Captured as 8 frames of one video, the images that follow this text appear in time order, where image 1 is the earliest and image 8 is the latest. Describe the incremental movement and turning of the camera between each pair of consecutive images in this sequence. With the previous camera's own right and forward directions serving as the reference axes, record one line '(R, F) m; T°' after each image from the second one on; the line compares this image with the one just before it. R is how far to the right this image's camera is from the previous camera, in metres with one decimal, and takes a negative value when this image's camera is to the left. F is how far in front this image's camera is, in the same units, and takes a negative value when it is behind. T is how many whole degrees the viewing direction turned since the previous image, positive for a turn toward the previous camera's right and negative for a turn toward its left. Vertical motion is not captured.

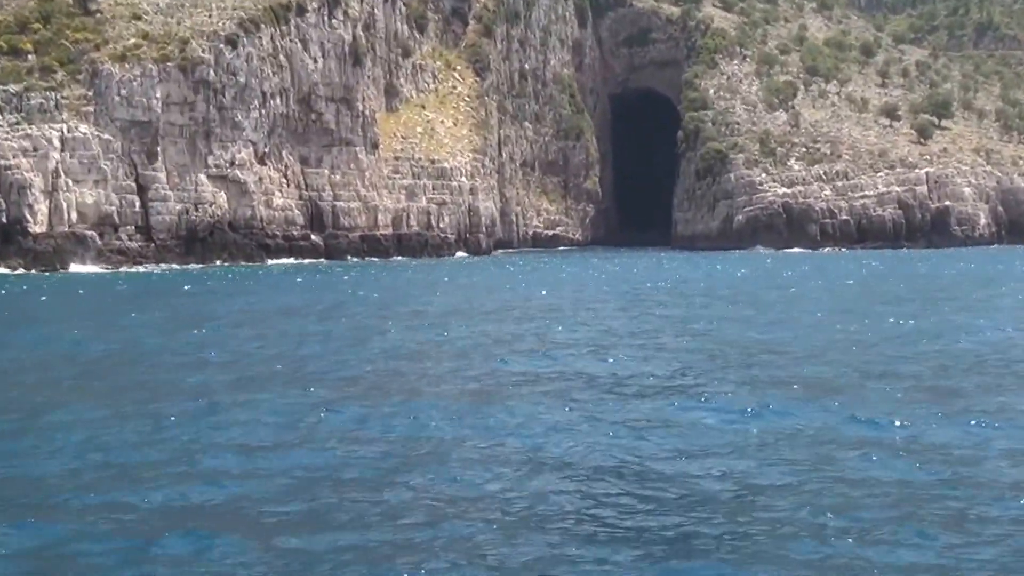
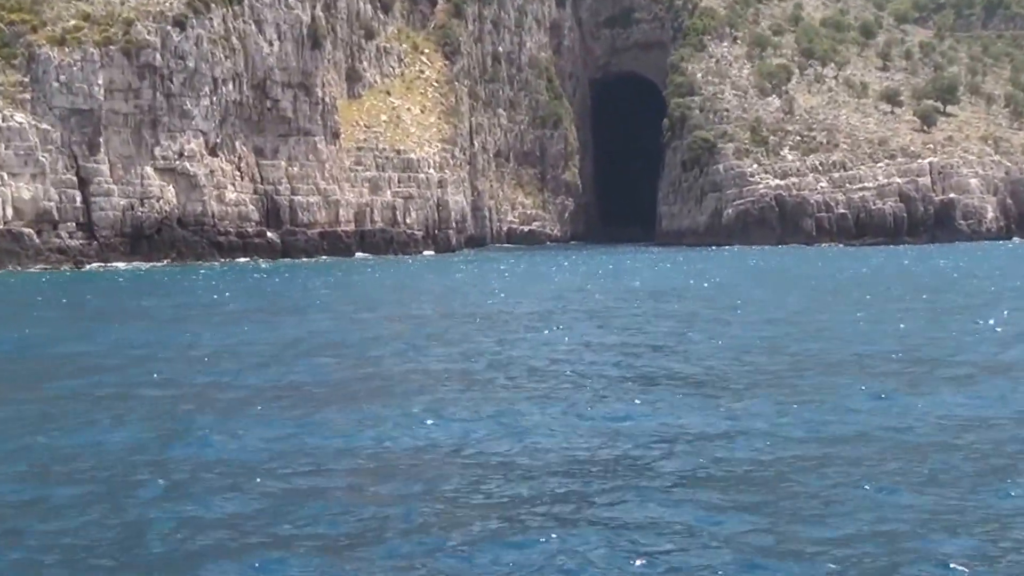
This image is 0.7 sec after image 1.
(+1.1, +5.5) m; 0°
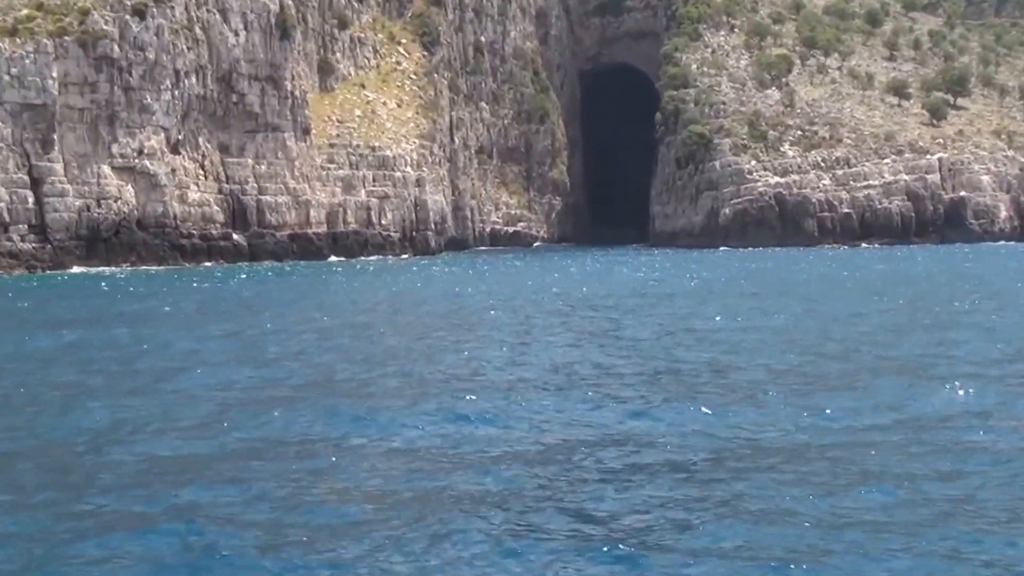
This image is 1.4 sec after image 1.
(+1.1, +4.3) m; 0°
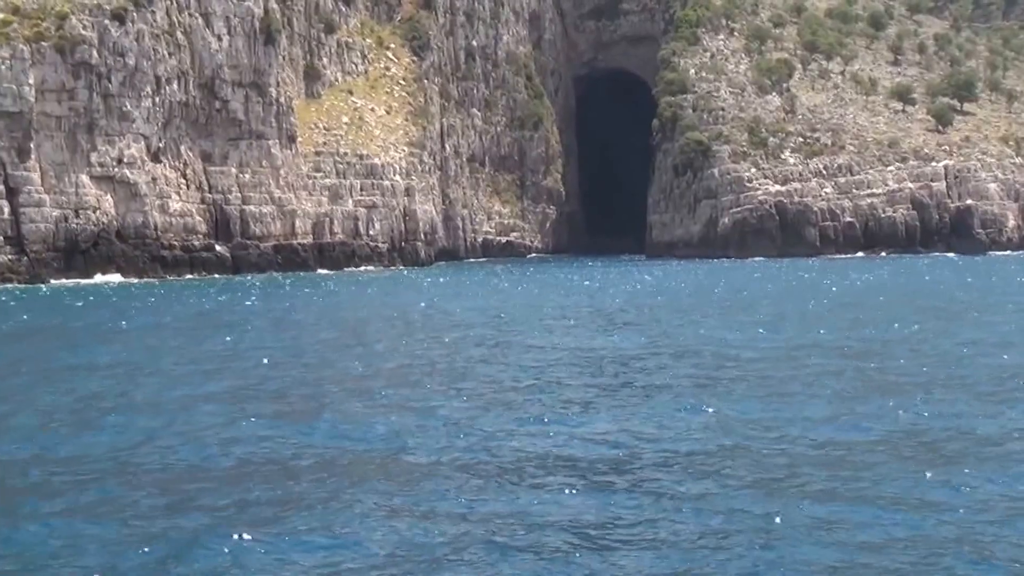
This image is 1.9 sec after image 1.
(+0.5, +2.1) m; 0°
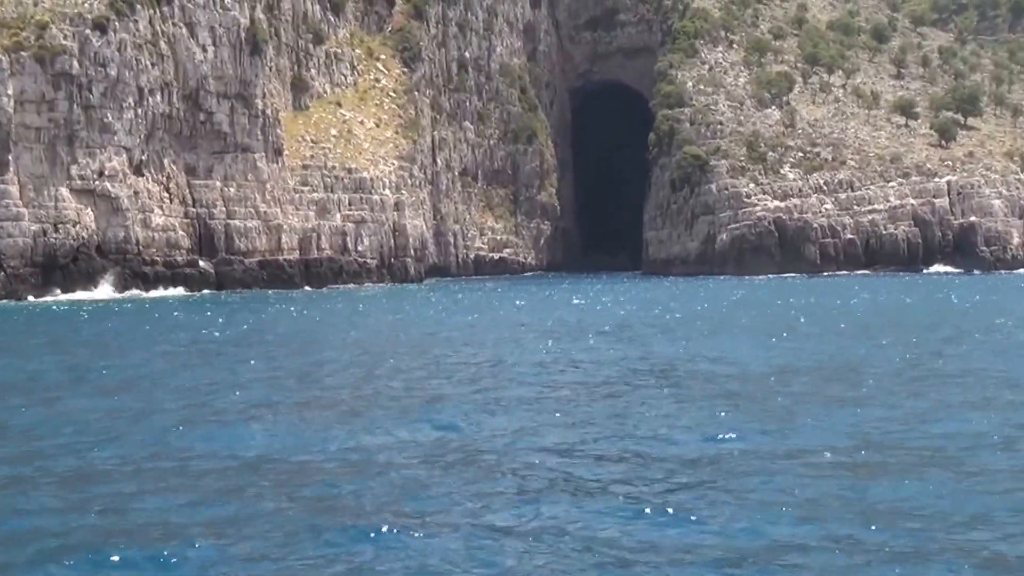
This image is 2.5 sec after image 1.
(+0.4, +1.7) m; 0°
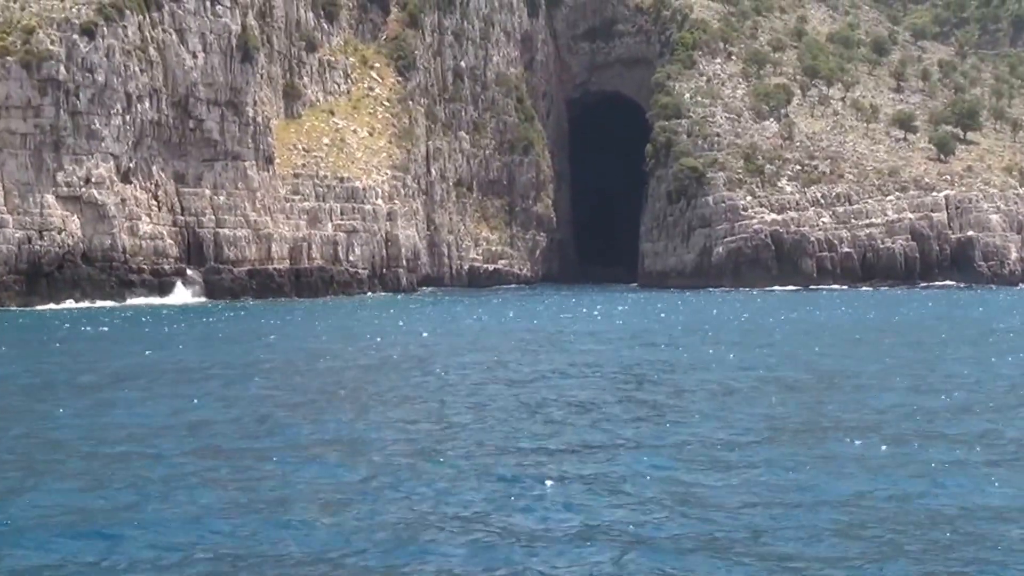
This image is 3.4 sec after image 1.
(+0.6, +0.7) m; 0°
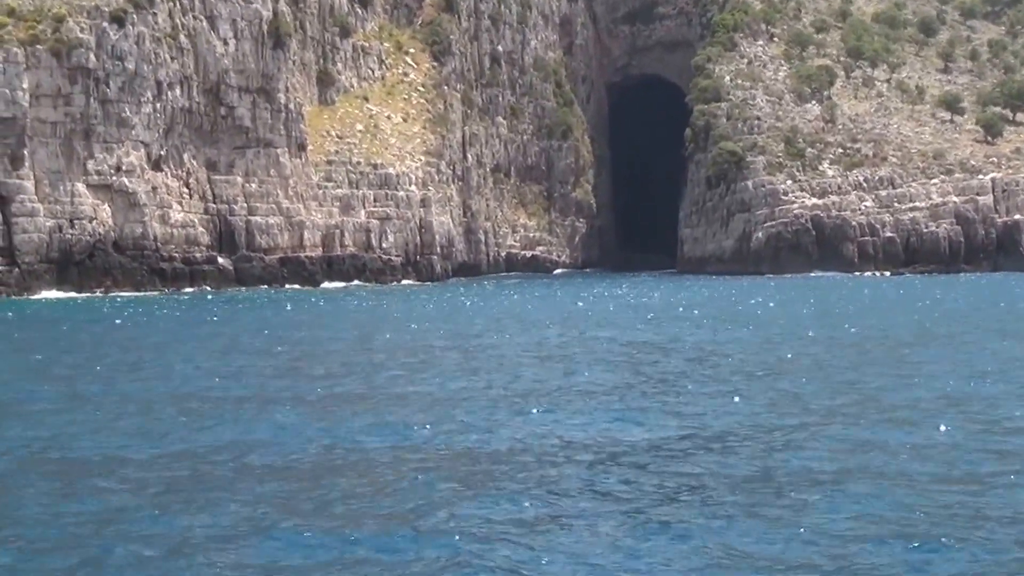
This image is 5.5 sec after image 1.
(+1.1, +0.7) m; -2°
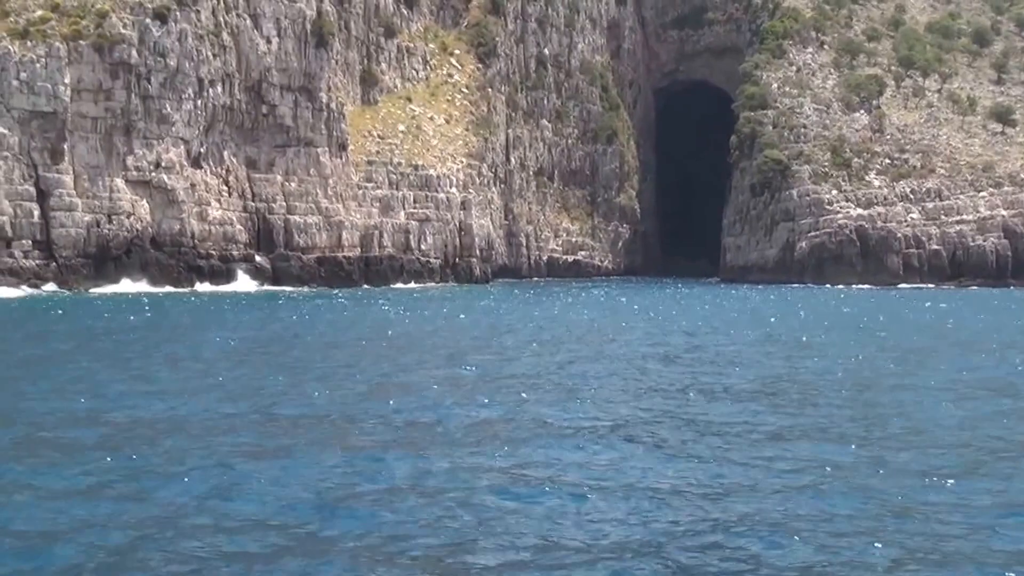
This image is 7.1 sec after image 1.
(+0.8, +0.4) m; -2°
